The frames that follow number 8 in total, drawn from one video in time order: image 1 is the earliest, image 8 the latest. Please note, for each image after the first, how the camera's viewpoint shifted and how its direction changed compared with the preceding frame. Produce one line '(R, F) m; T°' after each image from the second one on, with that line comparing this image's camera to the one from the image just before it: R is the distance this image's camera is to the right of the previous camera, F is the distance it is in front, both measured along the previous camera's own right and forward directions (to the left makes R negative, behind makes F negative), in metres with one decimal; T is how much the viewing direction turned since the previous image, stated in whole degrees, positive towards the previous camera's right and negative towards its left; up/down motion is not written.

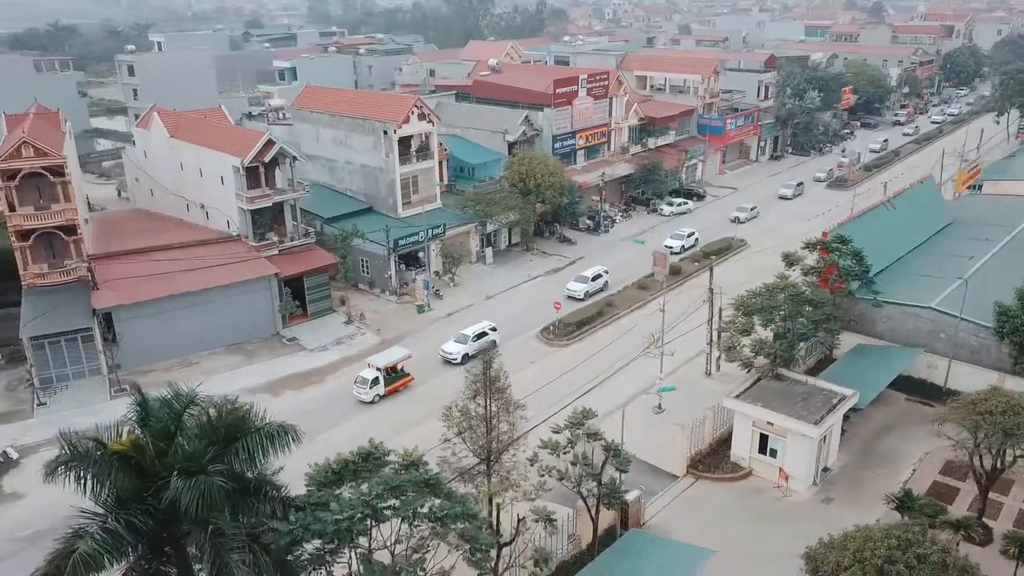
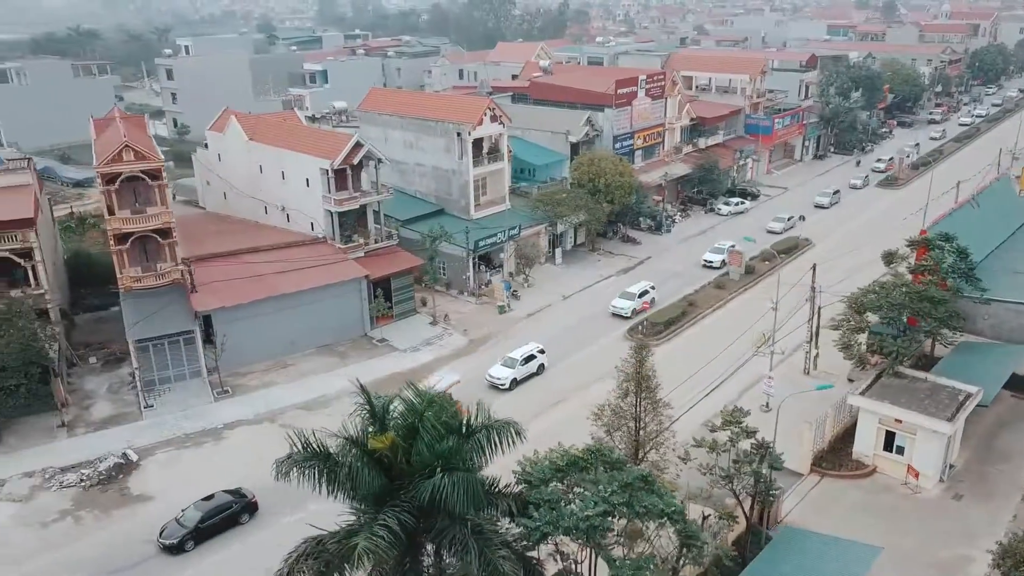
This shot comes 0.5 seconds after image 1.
(-3.5, -0.1) m; 0°
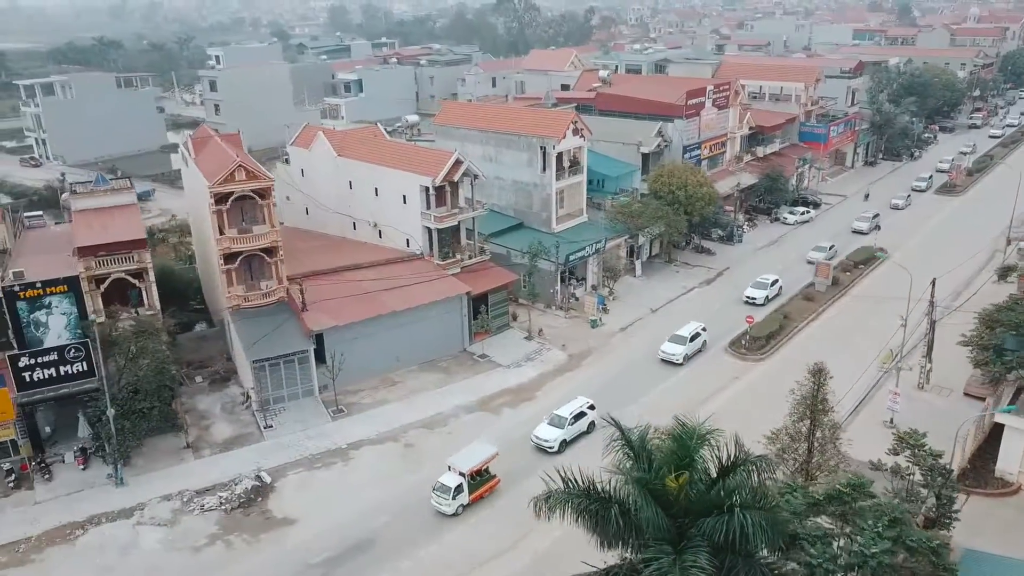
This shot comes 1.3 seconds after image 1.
(-4.0, 0.0) m; 0°
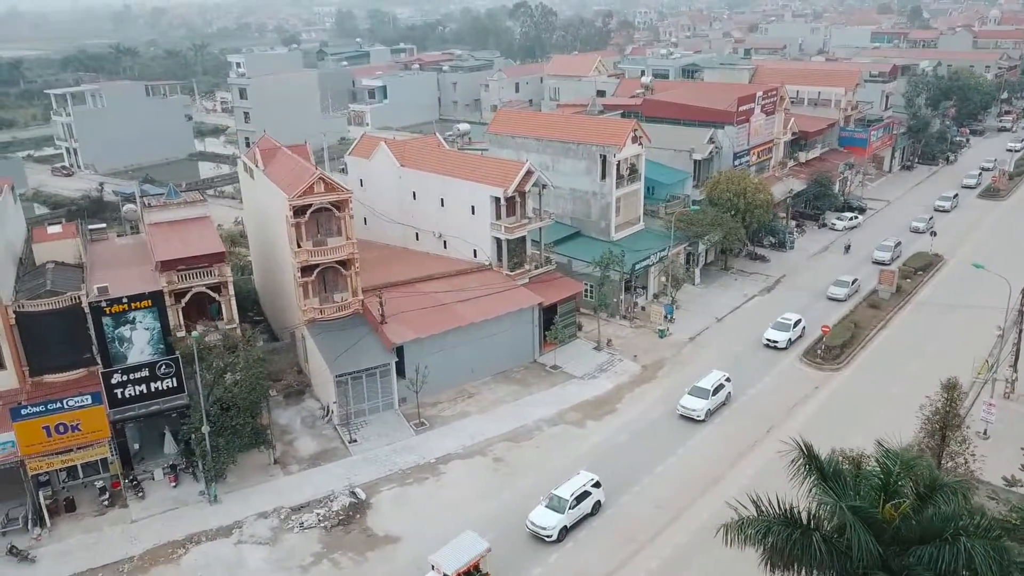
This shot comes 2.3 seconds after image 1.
(-2.9, +0.2) m; 0°
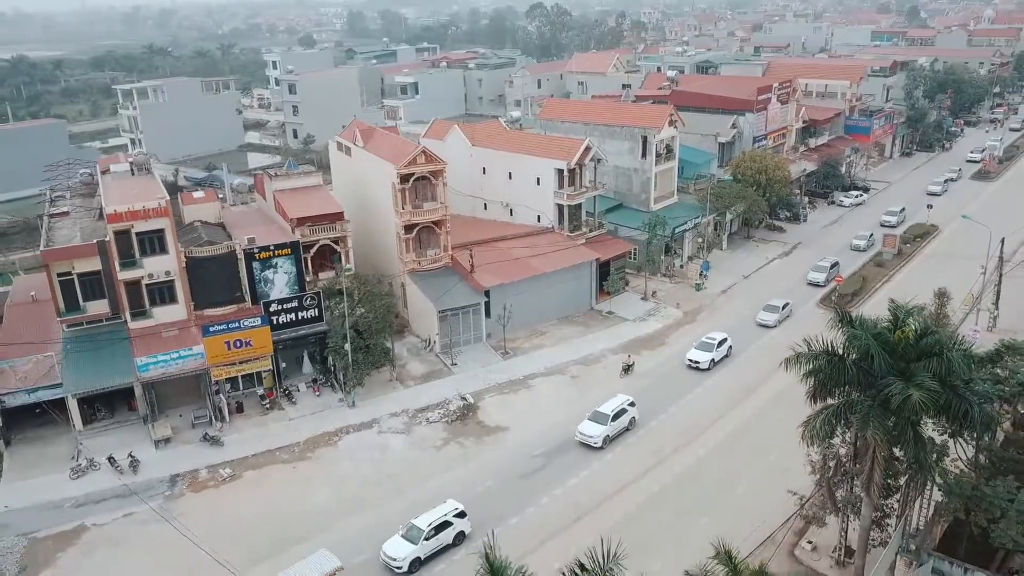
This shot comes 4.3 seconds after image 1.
(-3.0, -6.4) m; 0°
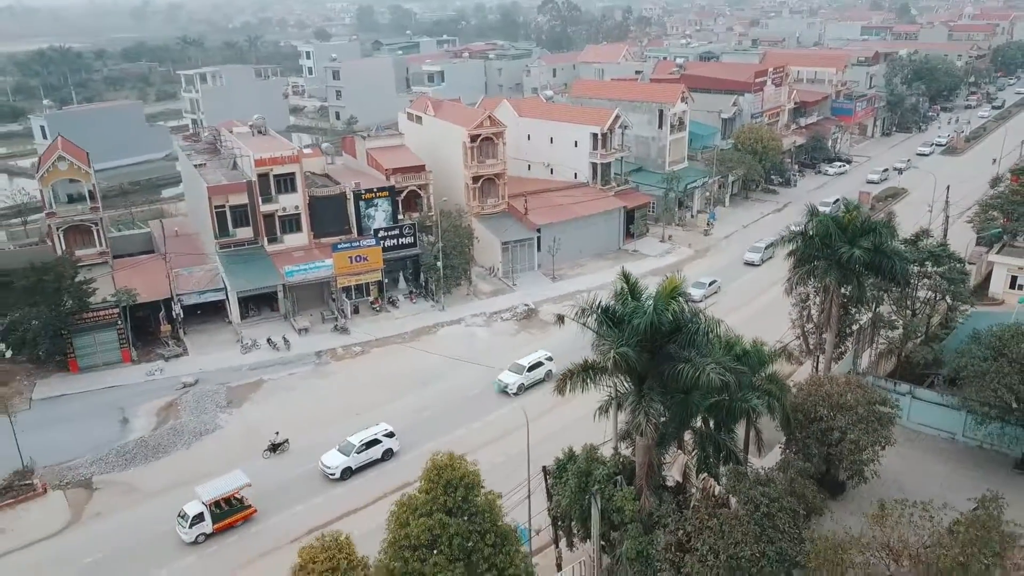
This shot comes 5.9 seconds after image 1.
(-2.7, -9.4) m; 0°
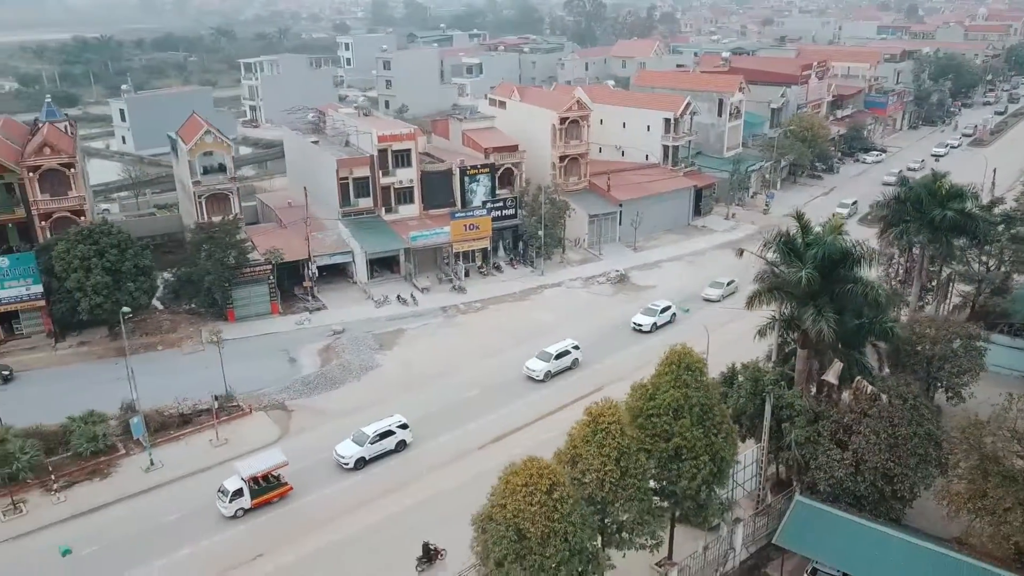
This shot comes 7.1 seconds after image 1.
(-5.4, -4.5) m; 0°
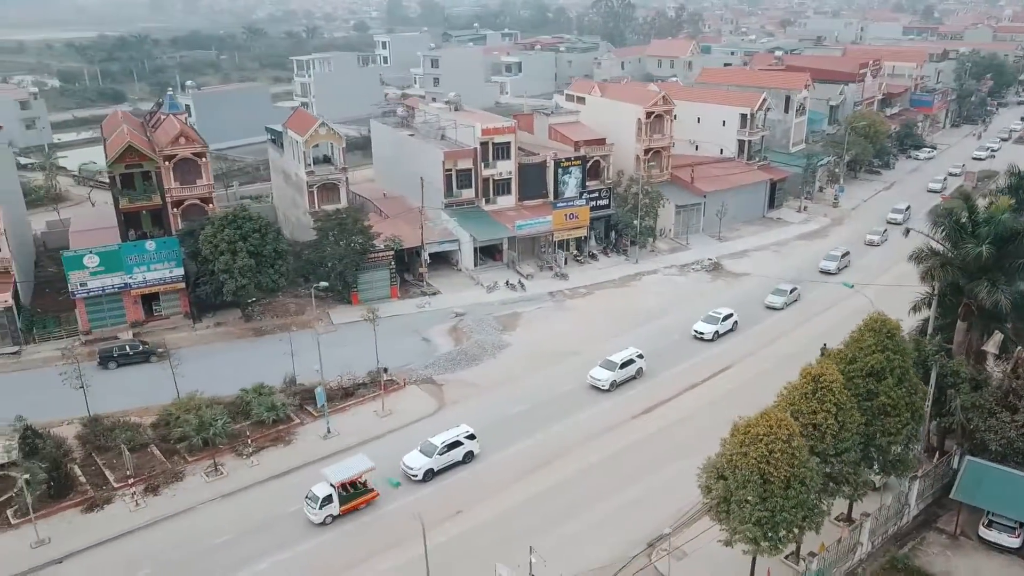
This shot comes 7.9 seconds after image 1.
(-5.5, -1.8) m; 0°
